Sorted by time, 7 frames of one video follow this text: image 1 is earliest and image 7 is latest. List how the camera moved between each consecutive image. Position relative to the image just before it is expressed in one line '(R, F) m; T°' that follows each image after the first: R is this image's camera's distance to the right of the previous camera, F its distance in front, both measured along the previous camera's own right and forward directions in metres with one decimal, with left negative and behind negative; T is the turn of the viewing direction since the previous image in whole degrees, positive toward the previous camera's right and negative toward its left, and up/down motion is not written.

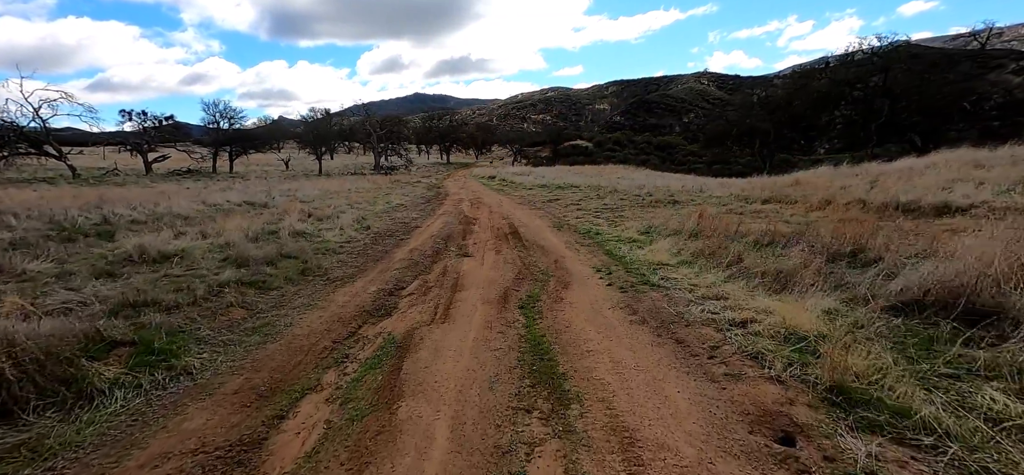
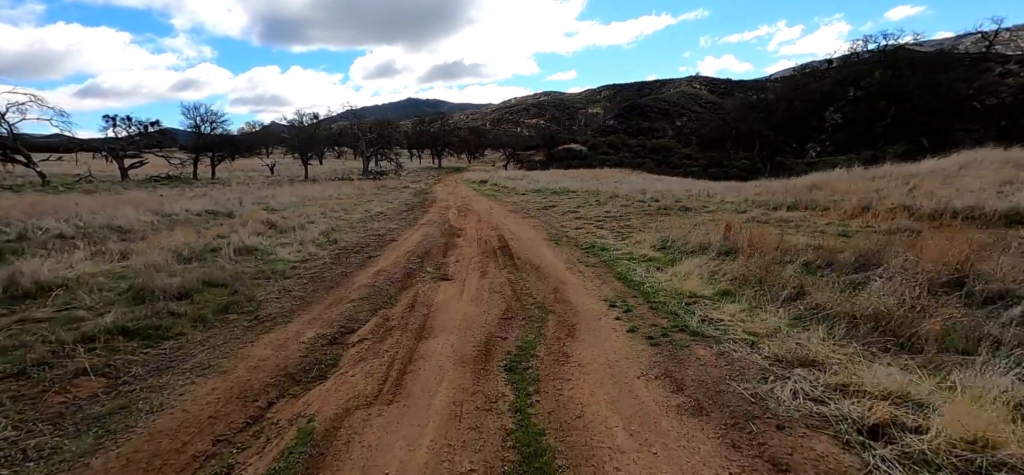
(+0.1, +1.8) m; +1°
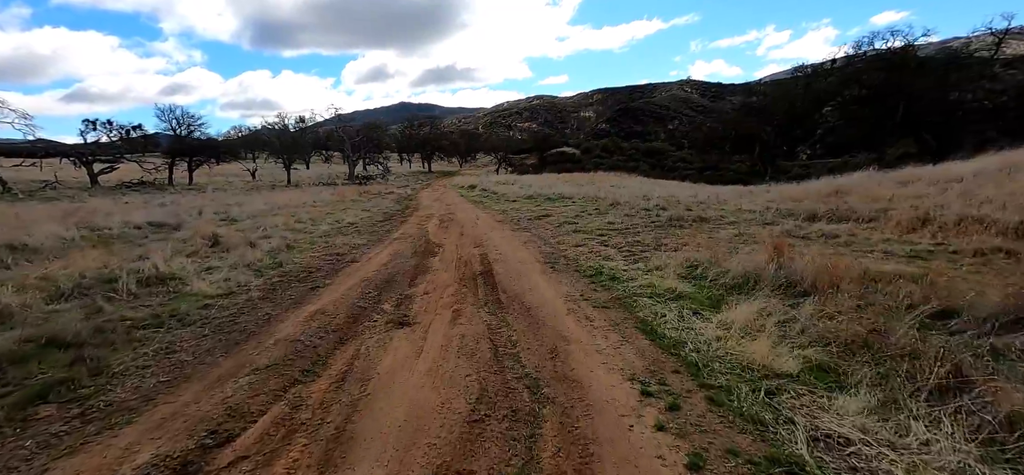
(+0.1, +2.1) m; +1°
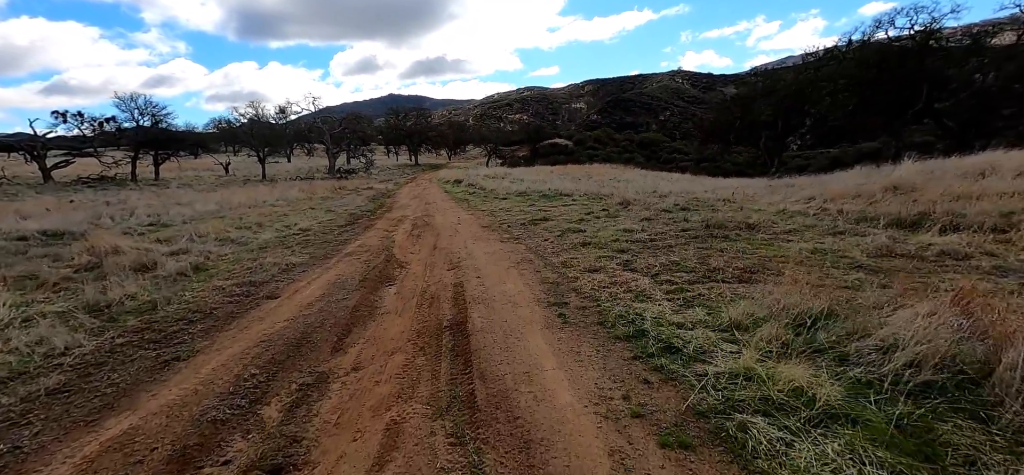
(+0.1, +3.0) m; +1°
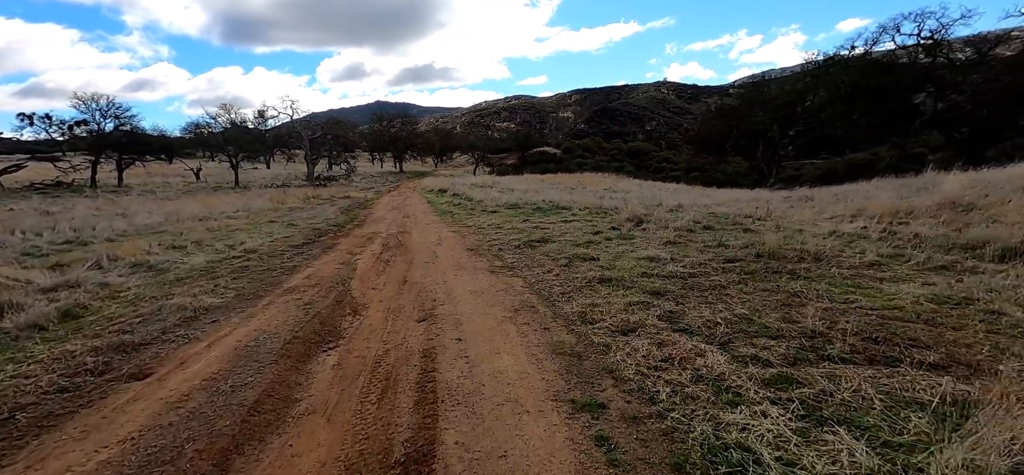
(-0.1, +2.3) m; +2°
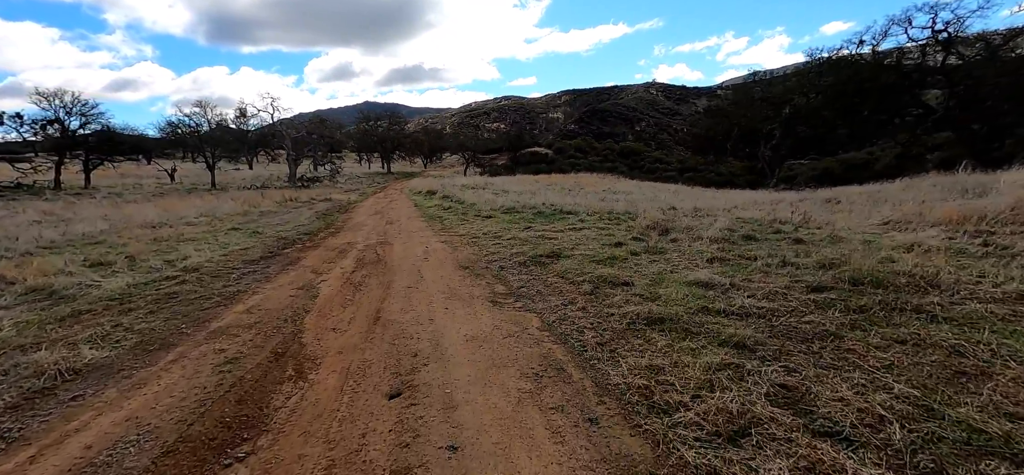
(-0.2, +2.0) m; +1°
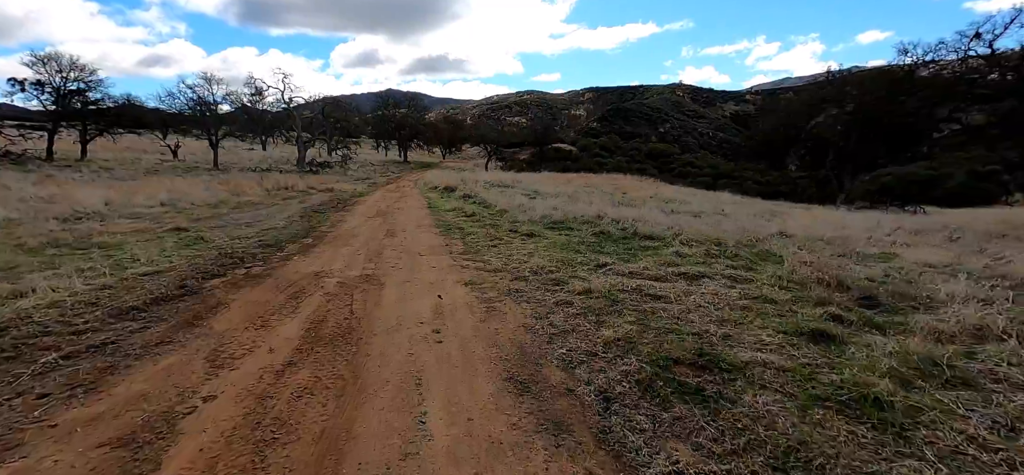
(-0.8, +4.5) m; -2°
